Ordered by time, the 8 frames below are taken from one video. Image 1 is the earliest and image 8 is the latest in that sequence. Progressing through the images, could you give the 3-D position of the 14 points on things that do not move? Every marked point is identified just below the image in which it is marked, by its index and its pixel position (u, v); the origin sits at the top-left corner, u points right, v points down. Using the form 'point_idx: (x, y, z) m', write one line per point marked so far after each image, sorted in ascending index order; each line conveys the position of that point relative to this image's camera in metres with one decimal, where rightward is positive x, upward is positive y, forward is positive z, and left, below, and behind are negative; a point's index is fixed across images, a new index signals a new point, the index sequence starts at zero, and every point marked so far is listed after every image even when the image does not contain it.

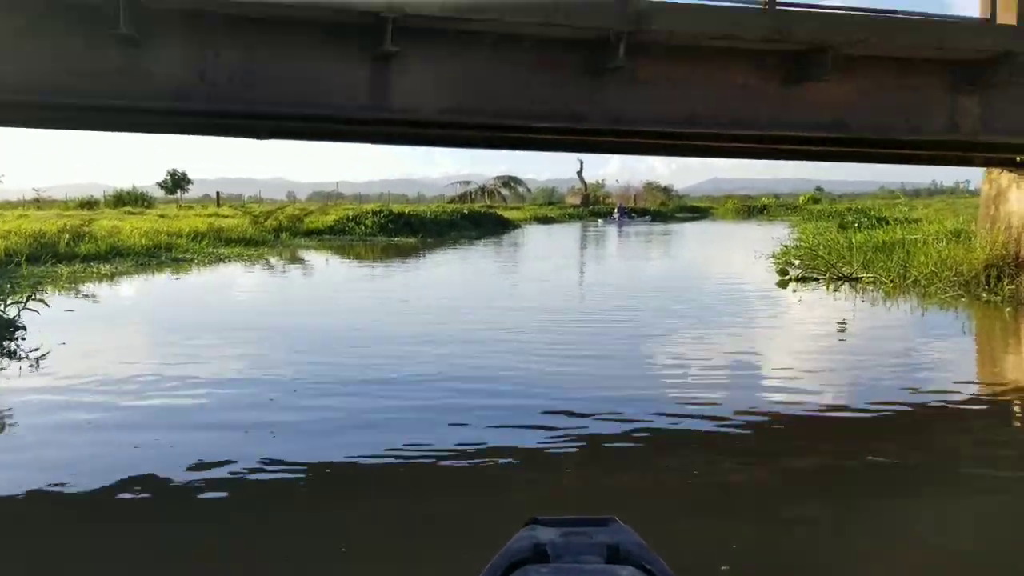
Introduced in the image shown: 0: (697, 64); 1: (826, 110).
0: (+1.3, +1.5, +6.3) m
1: (+2.2, +1.3, +6.6) m
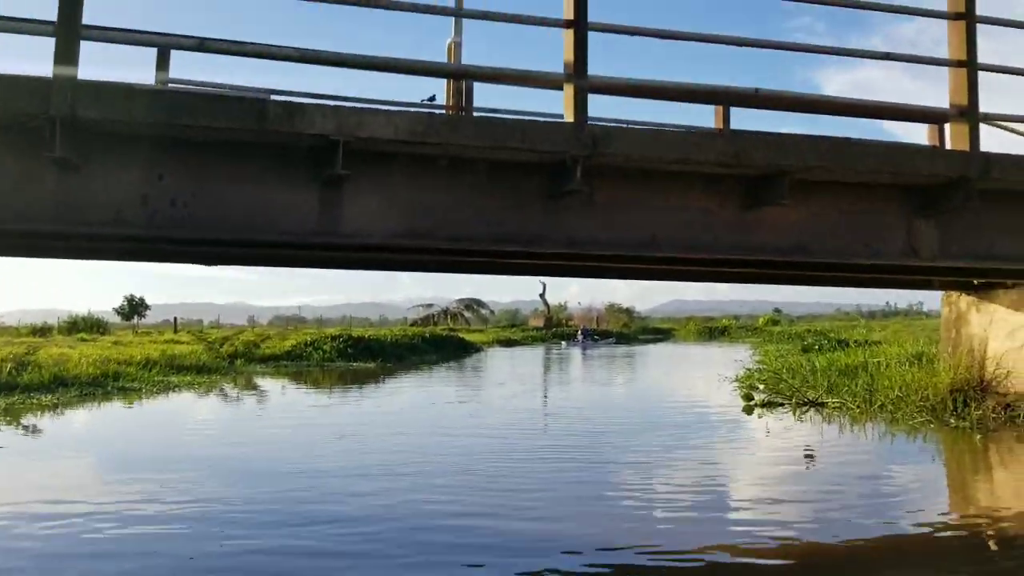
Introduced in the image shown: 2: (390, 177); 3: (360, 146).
0: (+1.0, +0.7, +6.2) m
1: (+1.9, +0.4, +6.5) m
2: (-0.7, +0.7, +5.8) m
3: (-0.9, +0.8, +5.5) m
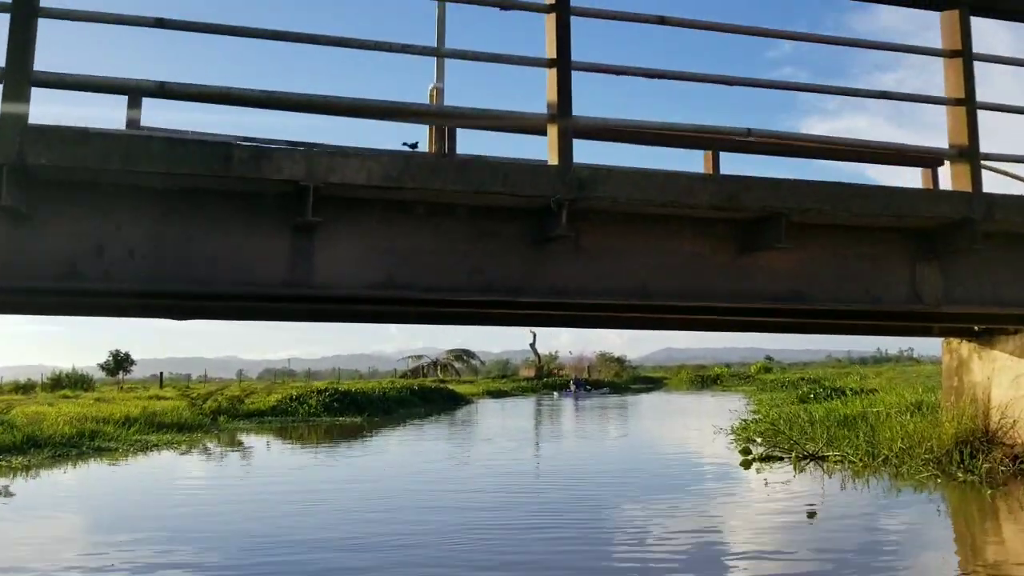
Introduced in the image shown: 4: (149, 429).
0: (+0.9, +0.4, +5.9) m
1: (+1.8, +0.1, +6.2) m
2: (-0.9, +0.4, +5.4) m
3: (-1.0, +0.5, +5.1) m
4: (-7.7, -2.9, +19.5) m
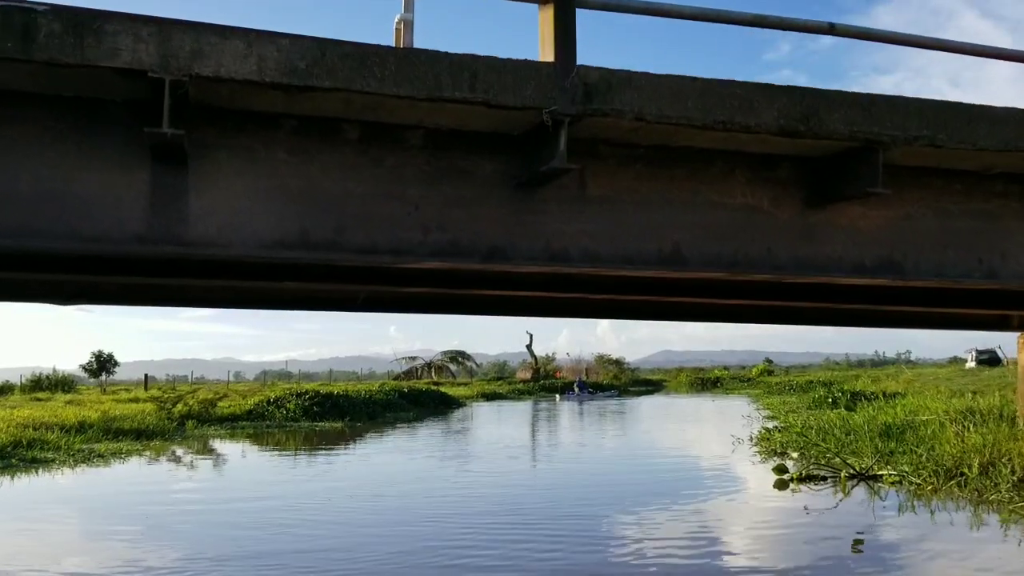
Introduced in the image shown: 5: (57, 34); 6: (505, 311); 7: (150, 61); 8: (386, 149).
0: (+0.7, +0.5, +4.2) m
1: (+1.7, +0.2, +4.4) m
2: (-1.0, +0.5, +3.7) m
3: (-1.1, +0.7, +3.4) m
4: (-7.9, -2.8, +17.8) m
5: (-1.5, +0.8, +3.1) m
6: (0.0, -0.1, +5.7) m
7: (-1.2, +0.8, +3.1) m
8: (-0.5, +0.6, +3.8) m
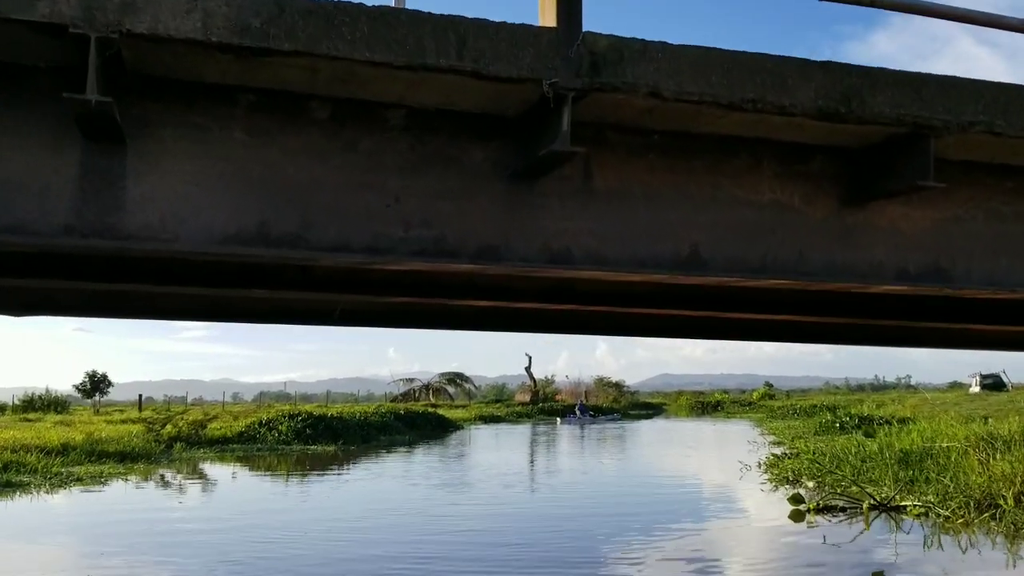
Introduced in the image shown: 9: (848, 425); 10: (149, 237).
0: (+0.7, +0.5, +3.7) m
1: (+1.7, +0.2, +3.9) m
2: (-1.0, +0.5, +3.1) m
3: (-1.1, +0.7, +2.8) m
4: (-7.9, -3.1, +17.1) m
5: (-1.5, +0.8, +2.5) m
6: (-0.1, -0.2, +5.2) m
7: (-1.2, +0.8, +2.6) m
8: (-0.5, +0.6, +3.3) m
9: (+7.0, -2.9, +19.5) m
10: (-1.2, +0.2, +3.0) m
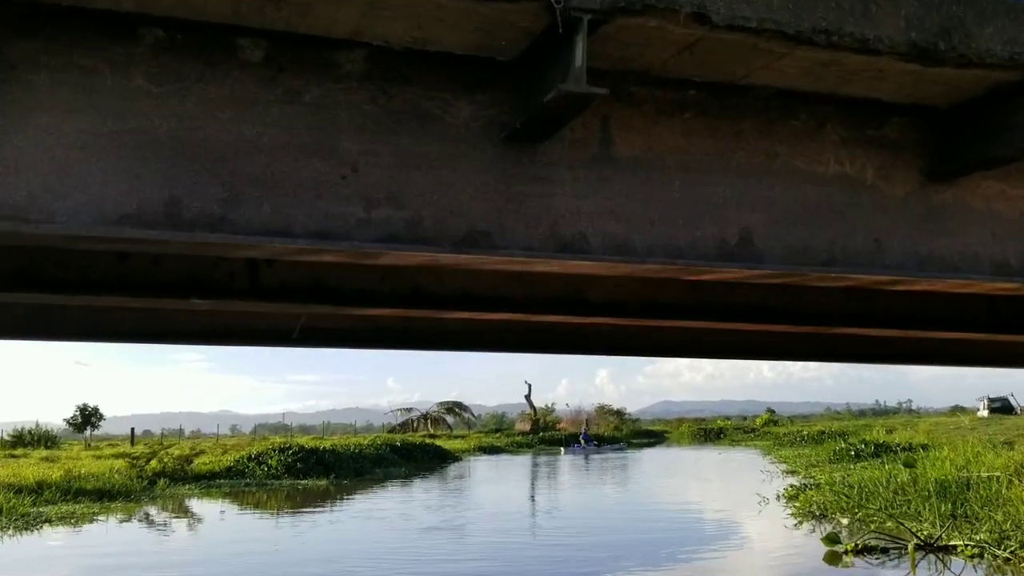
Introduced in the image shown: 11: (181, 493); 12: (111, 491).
0: (+0.7, +0.5, +2.9) m
1: (+1.7, +0.2, +3.1) m
2: (-1.0, +0.5, +2.3) m
3: (-1.1, +0.7, +2.1) m
4: (-7.9, -3.6, +16.2) m
5: (-1.5, +0.9, +1.7) m
6: (-0.1, -0.2, +4.4) m
7: (-1.2, +0.8, +1.8) m
8: (-0.5, +0.6, +2.5) m
9: (+7.0, -3.3, +18.6) m
10: (-1.2, +0.2, +2.2) m
11: (-6.8, -4.2, +19.1) m
12: (-7.5, -3.8, +17.4) m
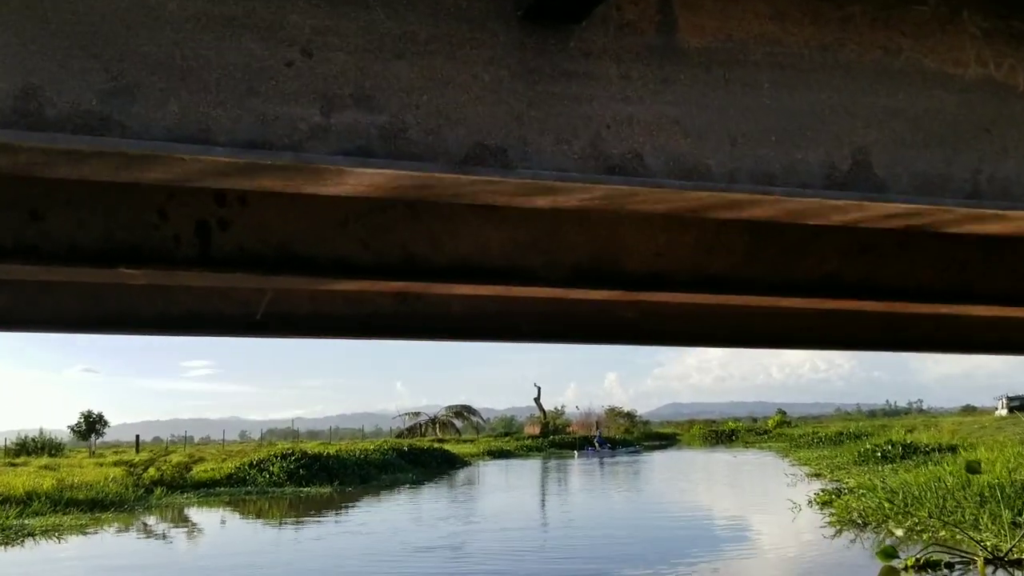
0: (+0.8, +0.6, +2.1) m
1: (+1.7, +0.3, +2.3) m
2: (-0.9, +0.6, +1.6) m
3: (-1.1, +0.8, +1.3) m
4: (-7.7, -3.6, +15.5) m
5: (-1.5, +1.0, +1.0) m
6: (0.0, -0.1, +3.6) m
7: (-1.2, +0.9, +1.1) m
8: (-0.5, +0.7, +1.7) m
9: (+7.2, -3.1, +17.7) m
10: (-1.1, +0.3, +1.4) m
11: (-6.6, -4.2, +18.3) m
12: (-7.3, -3.8, +16.6) m
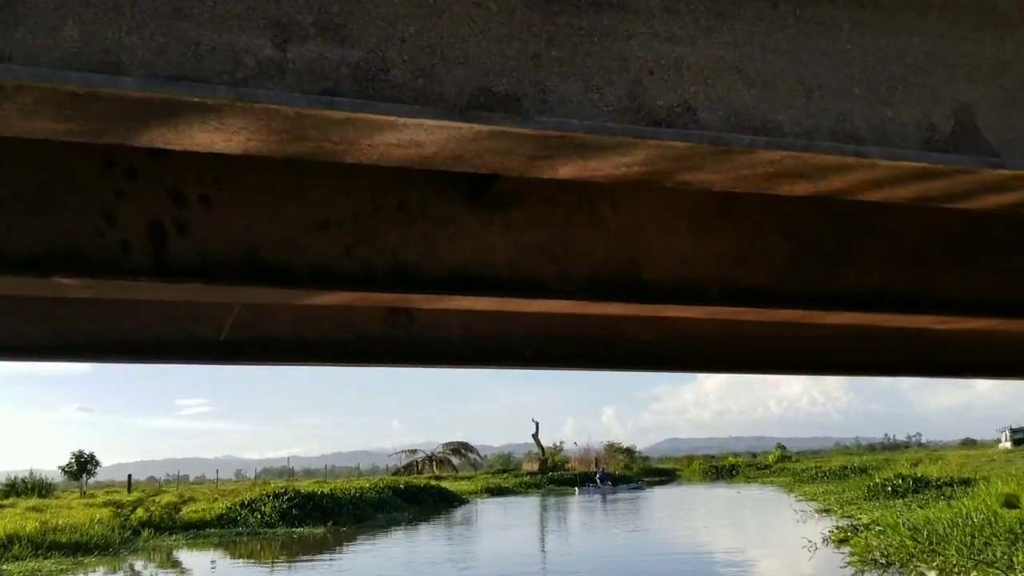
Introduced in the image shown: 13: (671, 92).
0: (+0.8, +0.6, +1.7) m
1: (+1.7, +0.3, +1.9) m
2: (-0.9, +0.6, +1.2) m
3: (-1.1, +0.8, +0.9) m
4: (-7.7, -4.2, +14.9) m
5: (-1.5, +1.0, +0.6) m
6: (0.0, -0.2, +3.1) m
7: (-1.2, +0.9, +0.7) m
8: (-0.5, +0.7, +1.3) m
9: (+7.2, -3.7, +17.2) m
10: (-1.1, +0.3, +1.0) m
11: (-6.6, -4.9, +17.7) m
12: (-7.3, -4.4, +16.0) m
13: (+0.3, +0.3, +1.4) m
